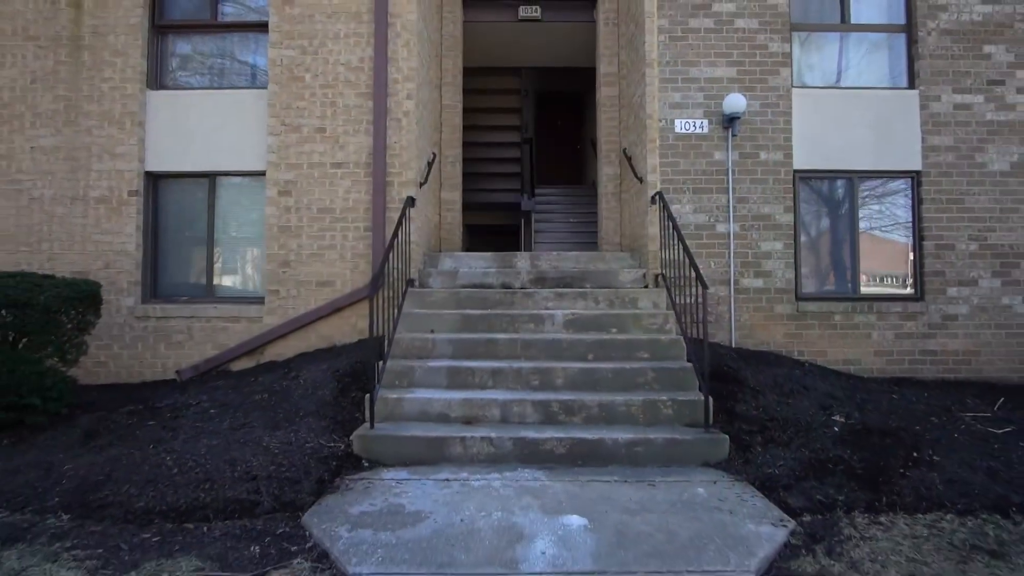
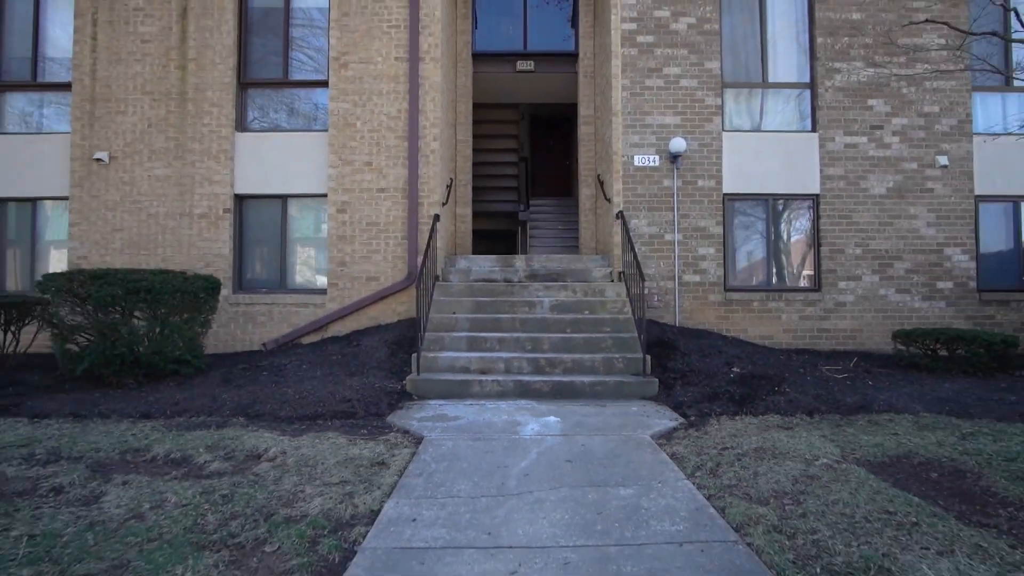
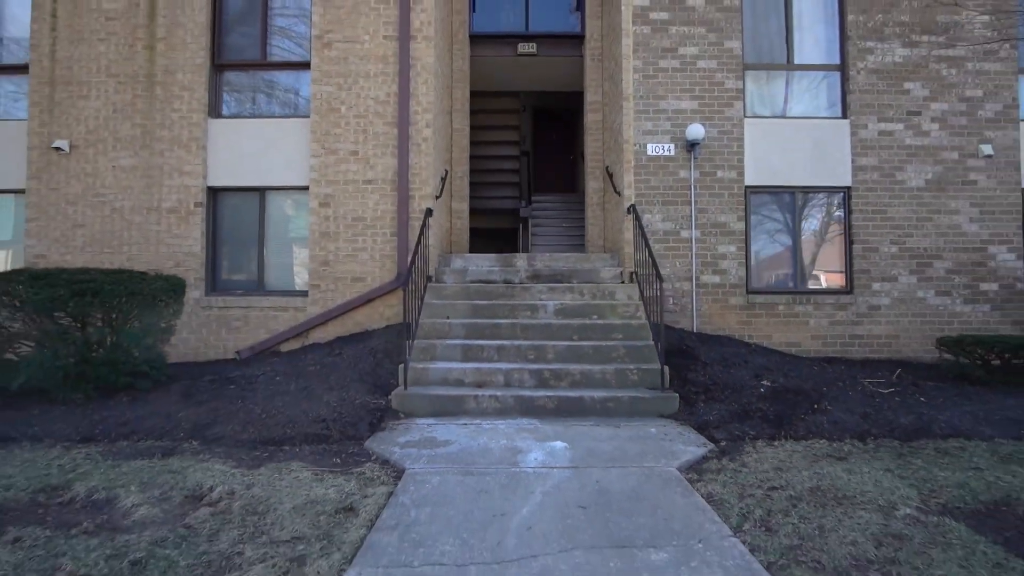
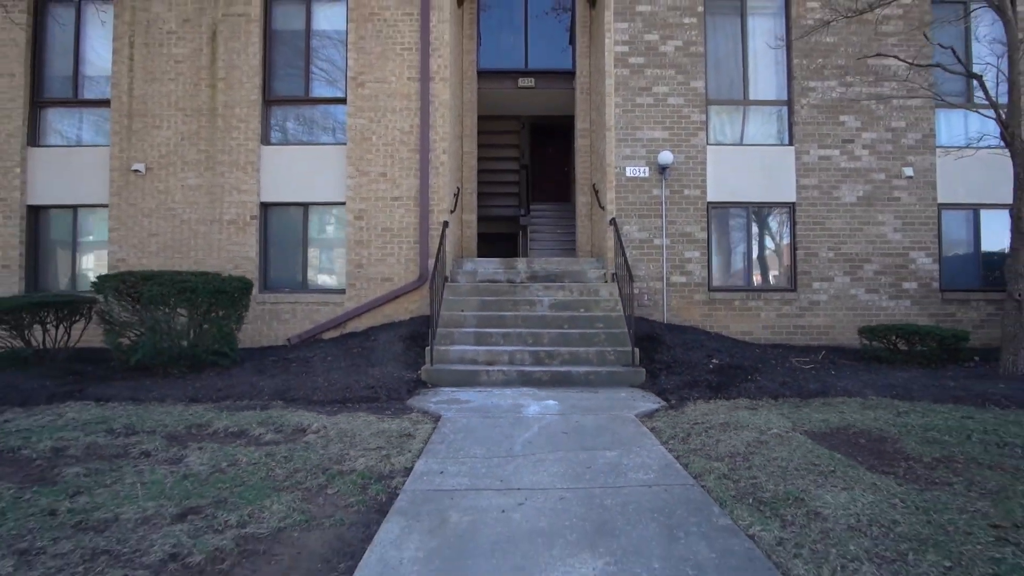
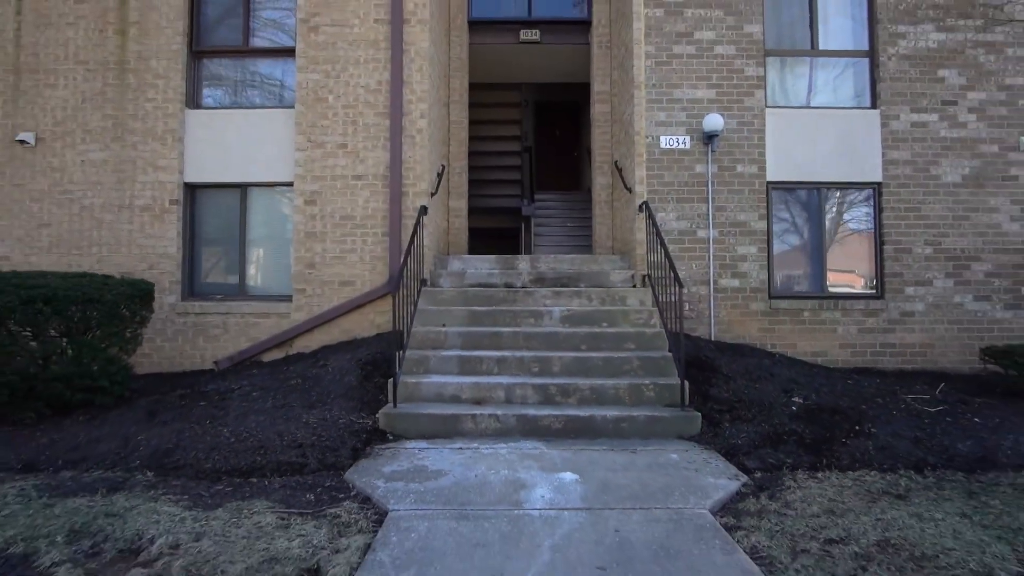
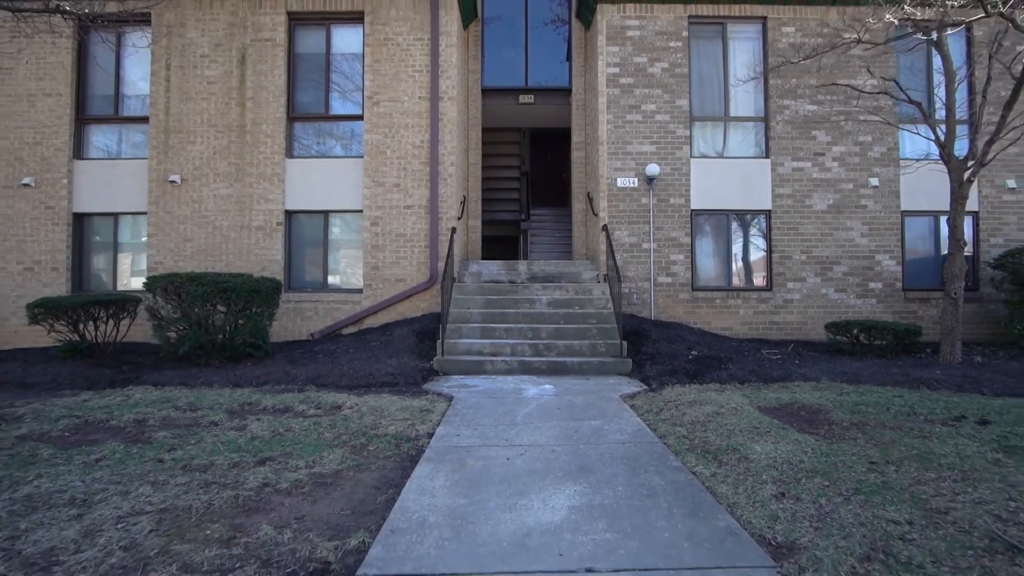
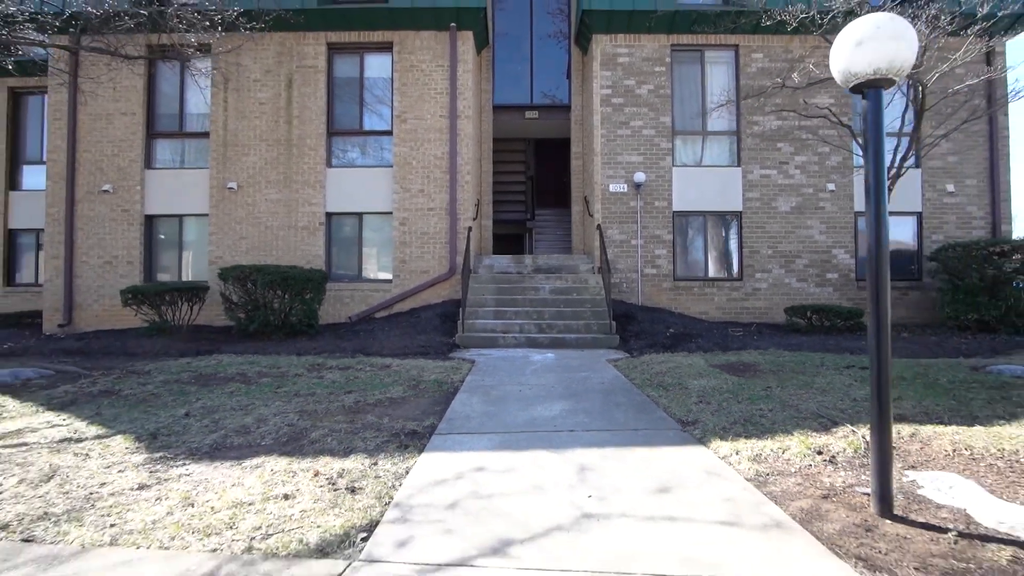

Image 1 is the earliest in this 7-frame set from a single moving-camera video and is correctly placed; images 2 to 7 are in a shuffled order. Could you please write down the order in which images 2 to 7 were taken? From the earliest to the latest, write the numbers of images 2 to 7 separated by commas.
5, 3, 2, 4, 6, 7
